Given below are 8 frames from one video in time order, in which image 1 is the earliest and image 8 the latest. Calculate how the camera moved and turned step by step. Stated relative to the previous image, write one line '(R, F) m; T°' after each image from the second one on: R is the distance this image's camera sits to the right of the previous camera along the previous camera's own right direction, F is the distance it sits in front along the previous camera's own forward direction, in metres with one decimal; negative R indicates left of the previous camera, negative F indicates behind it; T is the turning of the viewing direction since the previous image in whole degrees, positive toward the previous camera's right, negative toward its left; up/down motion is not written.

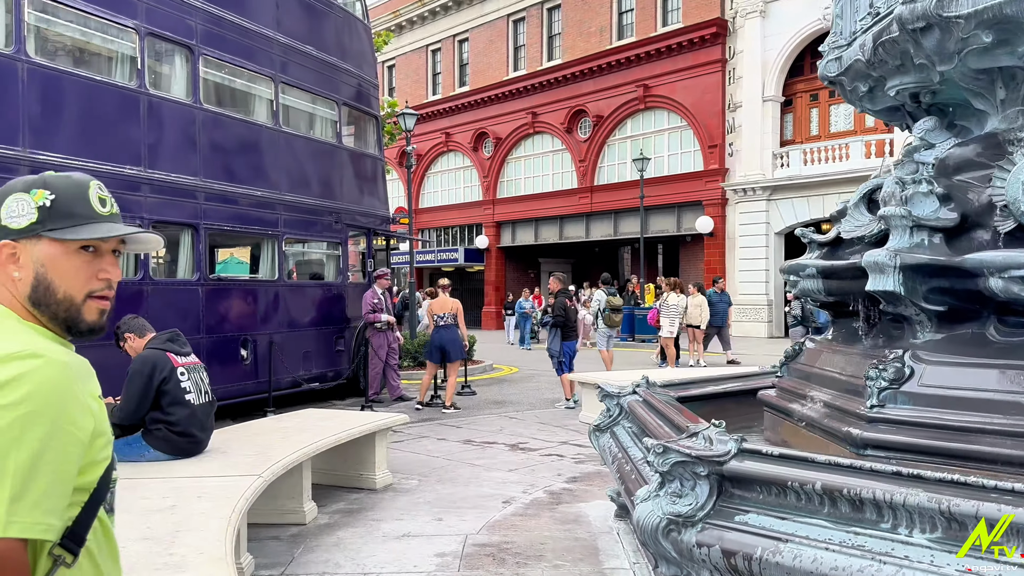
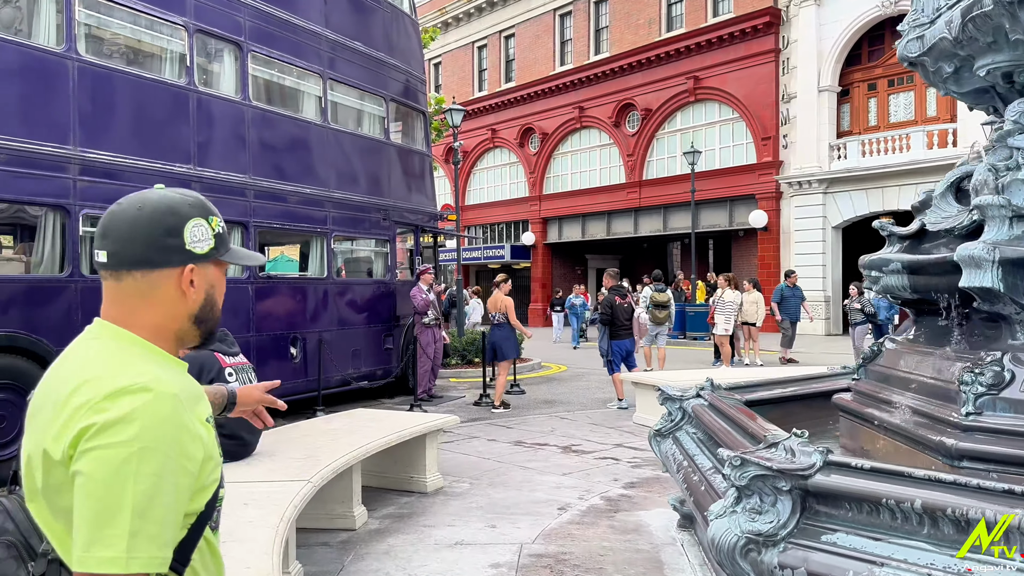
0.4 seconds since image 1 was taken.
(-0.1, +0.2) m; -3°
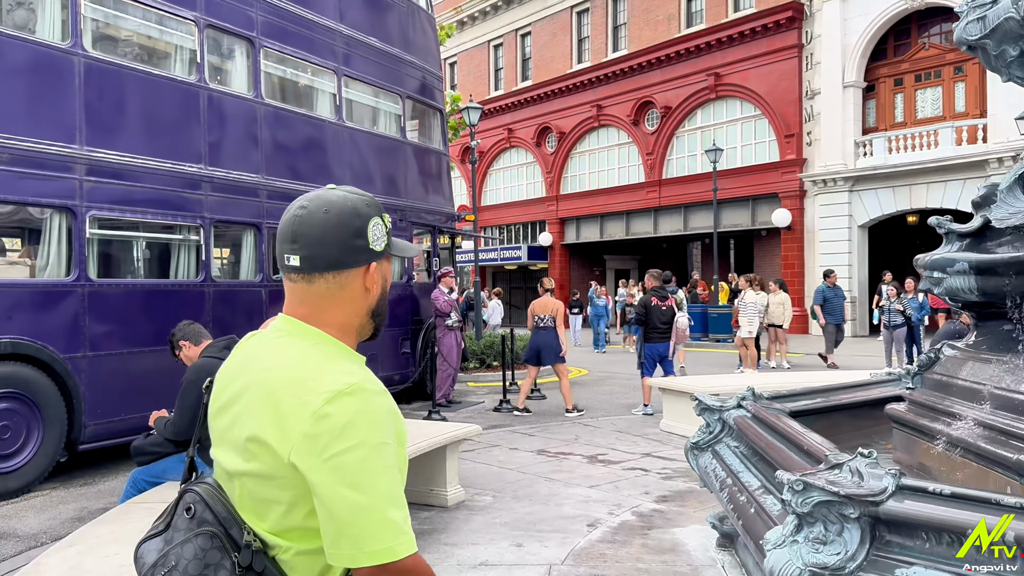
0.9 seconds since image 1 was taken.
(-0.1, +0.3) m; -1°
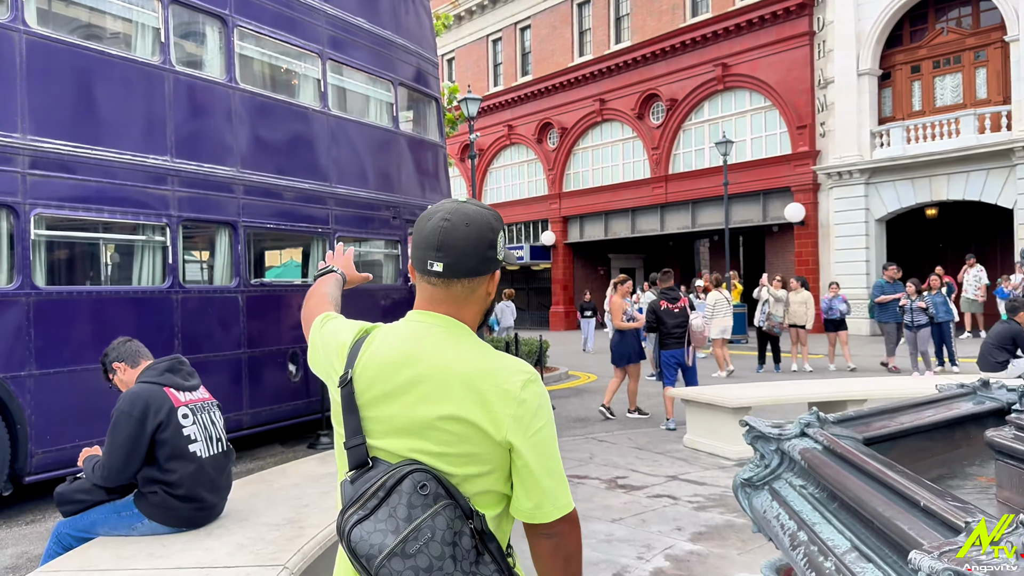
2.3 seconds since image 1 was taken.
(0.0, +0.9) m; 0°
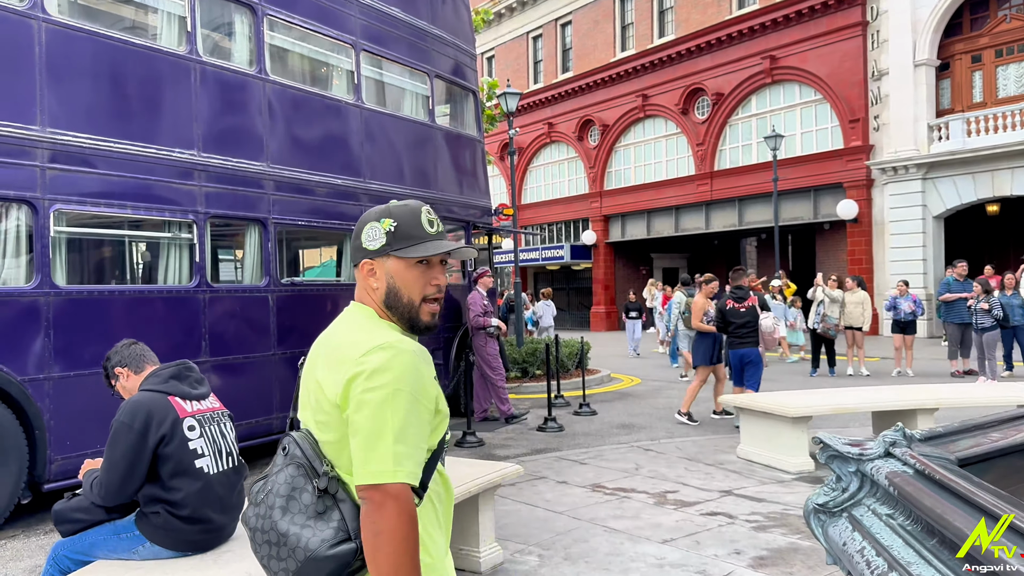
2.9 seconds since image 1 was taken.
(0.0, +0.4) m; -3°
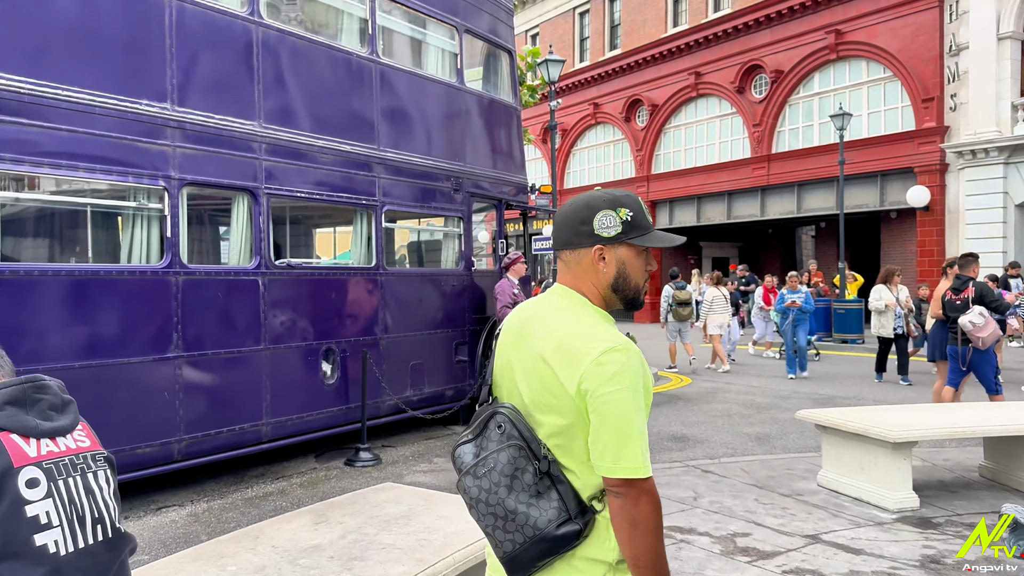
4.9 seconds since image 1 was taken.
(+0.1, +1.2) m; -3°
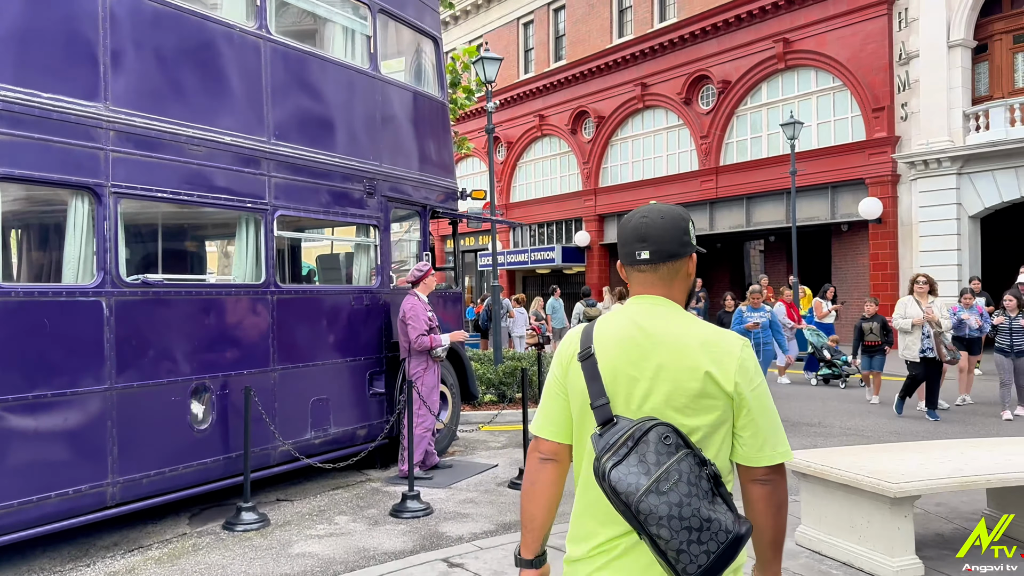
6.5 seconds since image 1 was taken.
(+0.2, +1.1) m; +3°
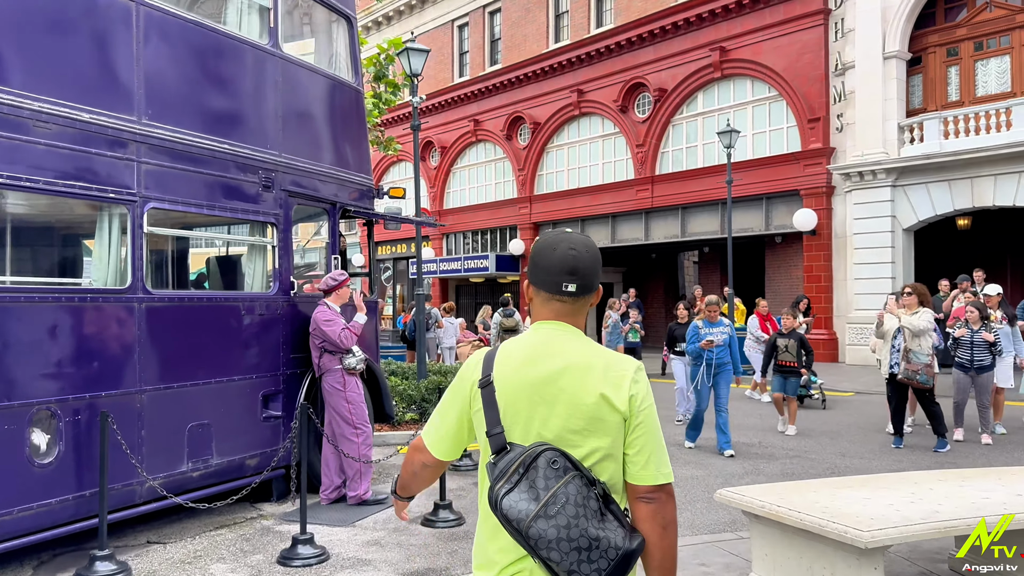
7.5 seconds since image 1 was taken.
(+0.1, +0.8) m; +4°
